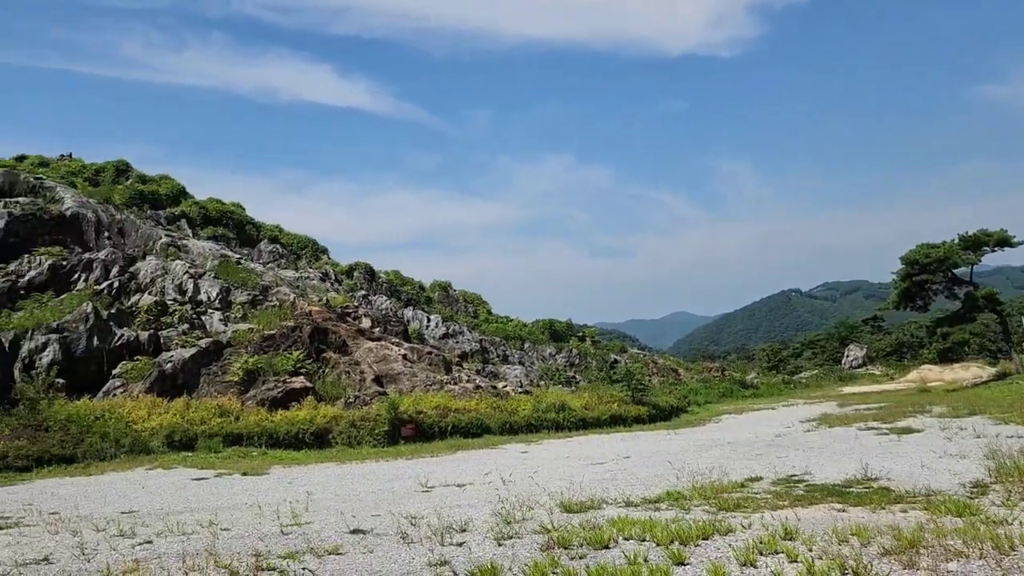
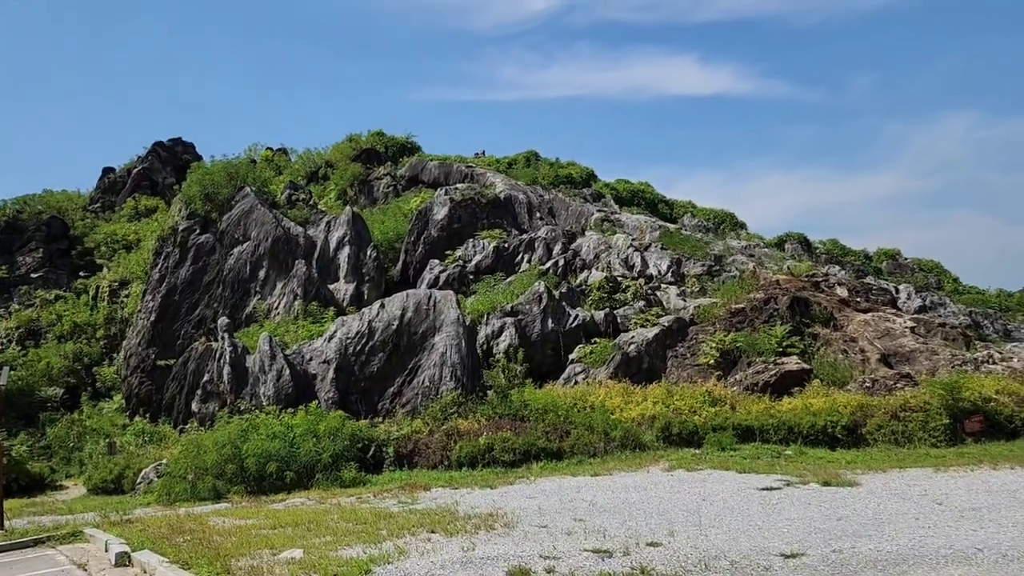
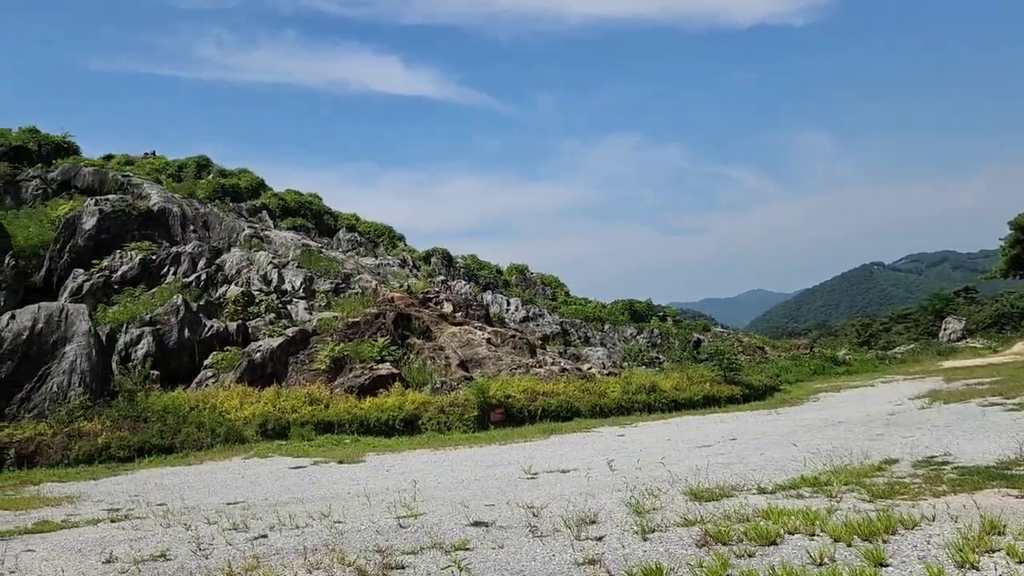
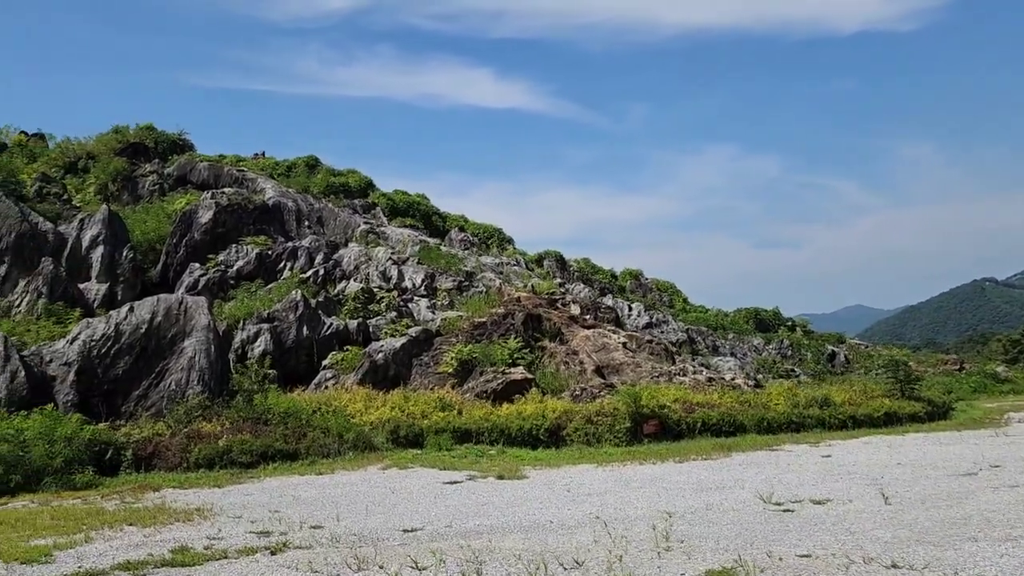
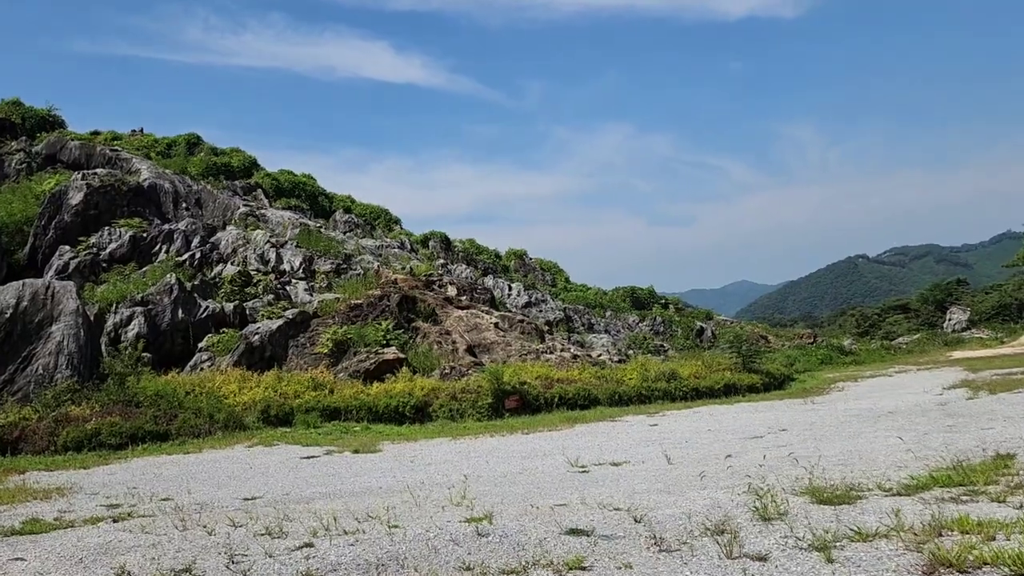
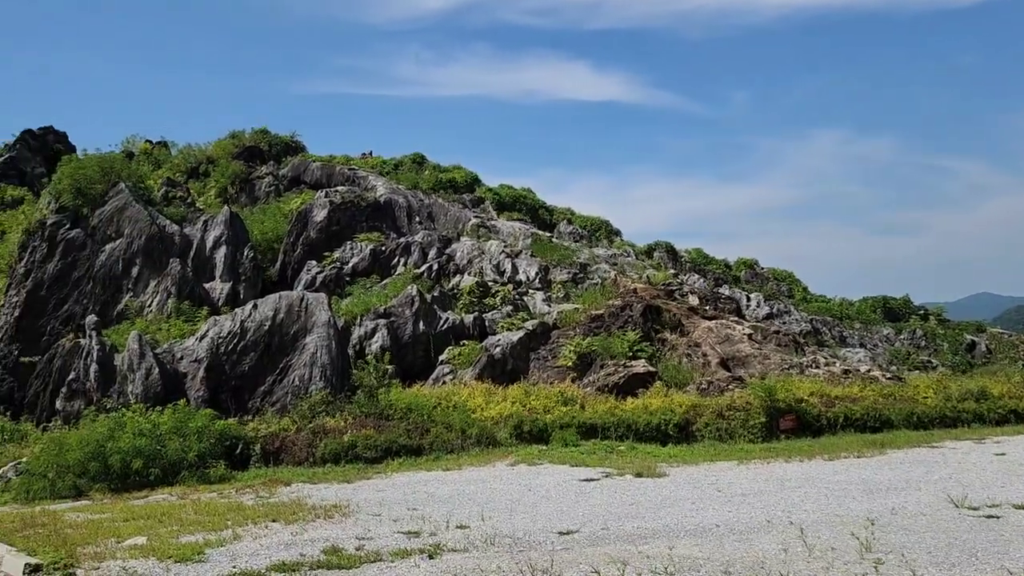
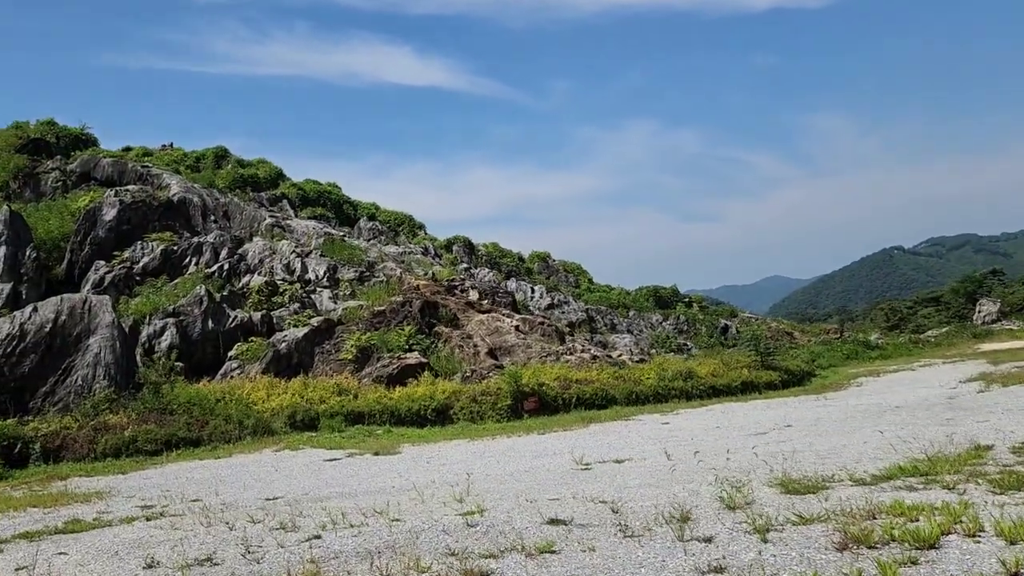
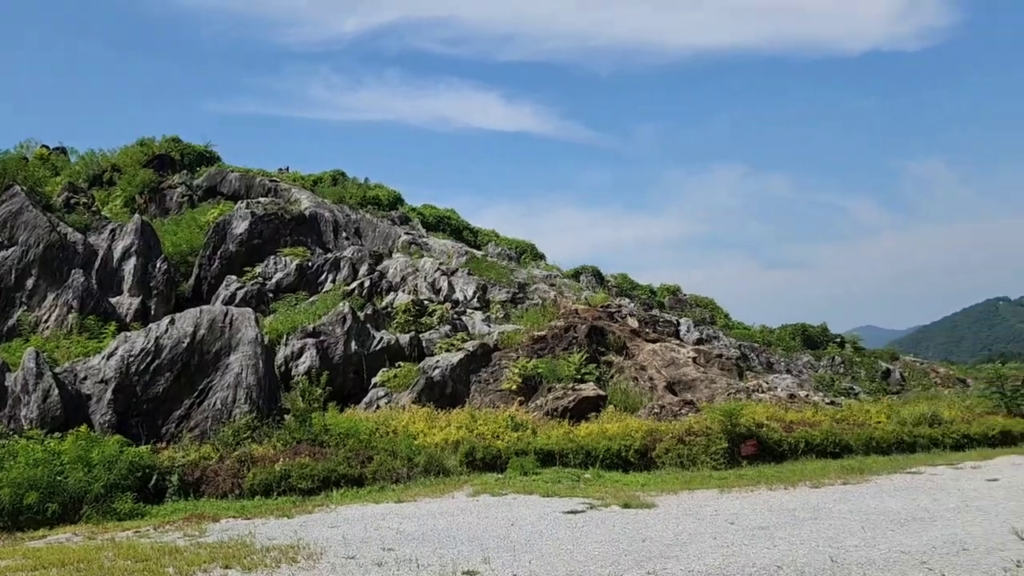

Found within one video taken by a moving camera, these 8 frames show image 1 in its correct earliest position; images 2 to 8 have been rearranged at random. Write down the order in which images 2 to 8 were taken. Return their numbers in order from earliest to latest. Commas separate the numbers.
3, 7, 5, 4, 6, 2, 8
